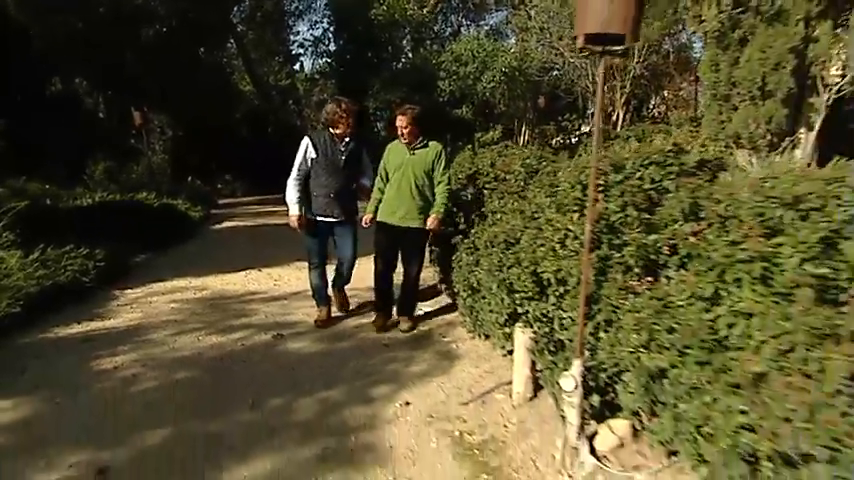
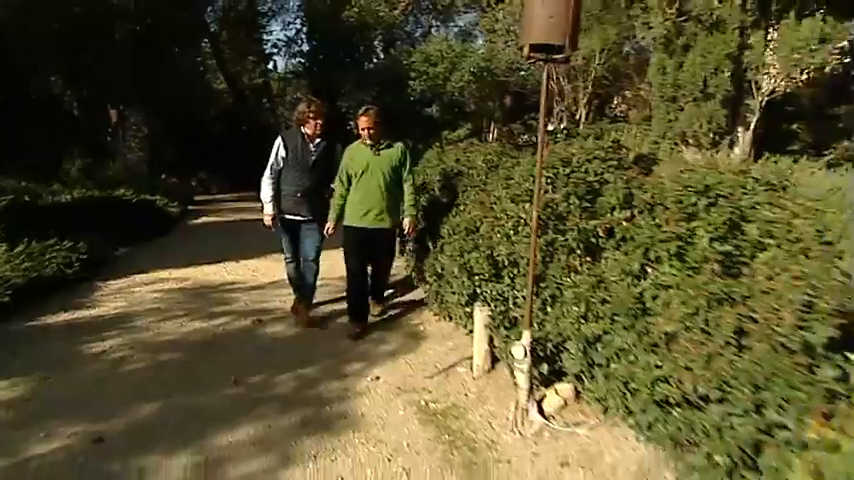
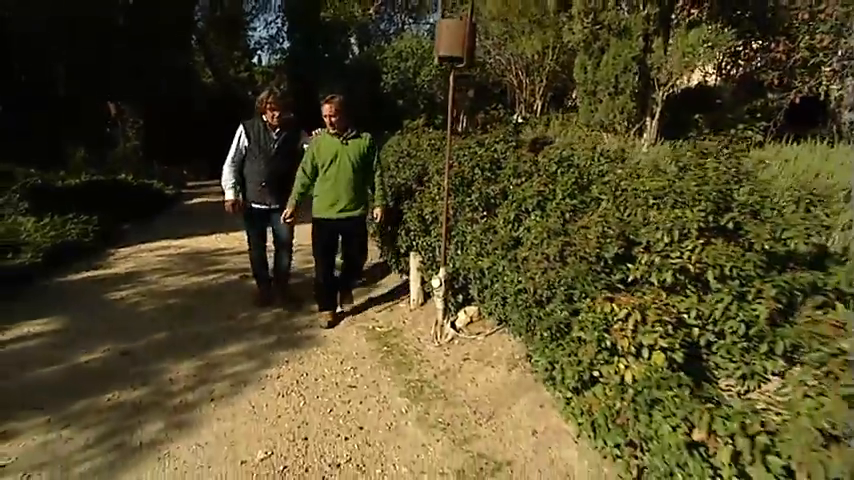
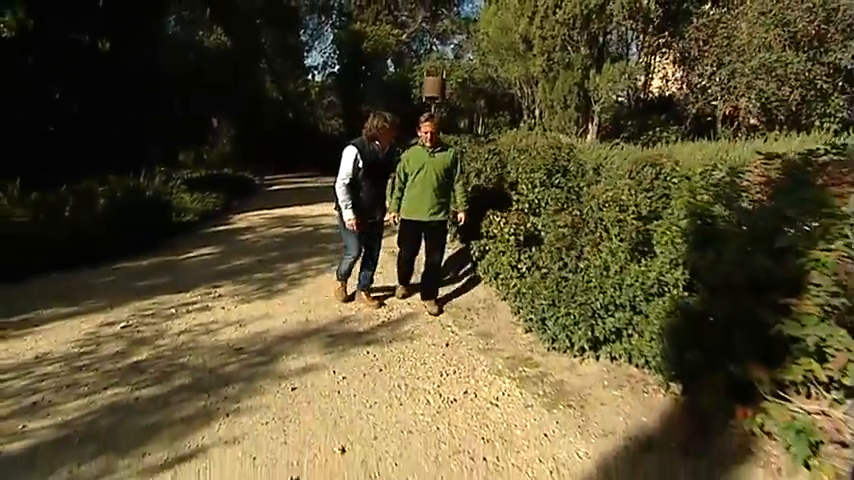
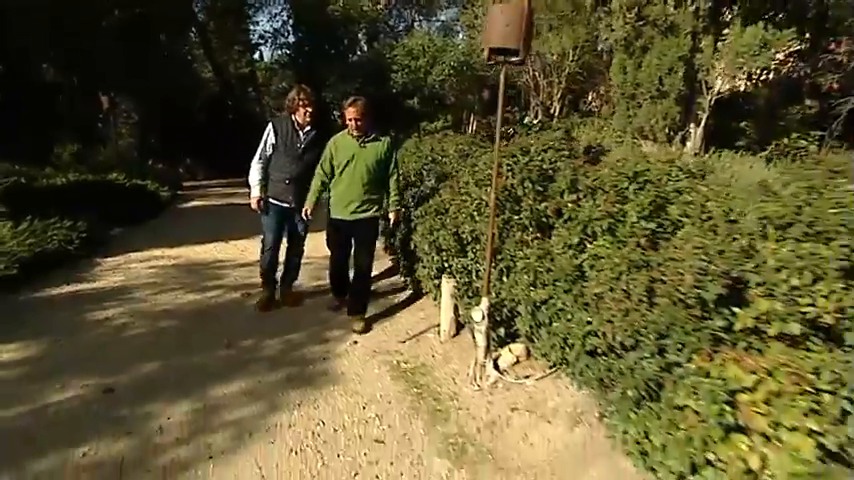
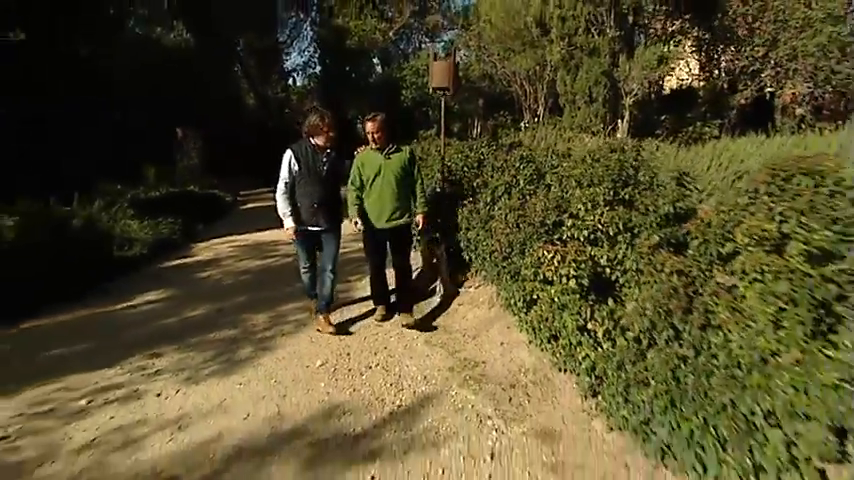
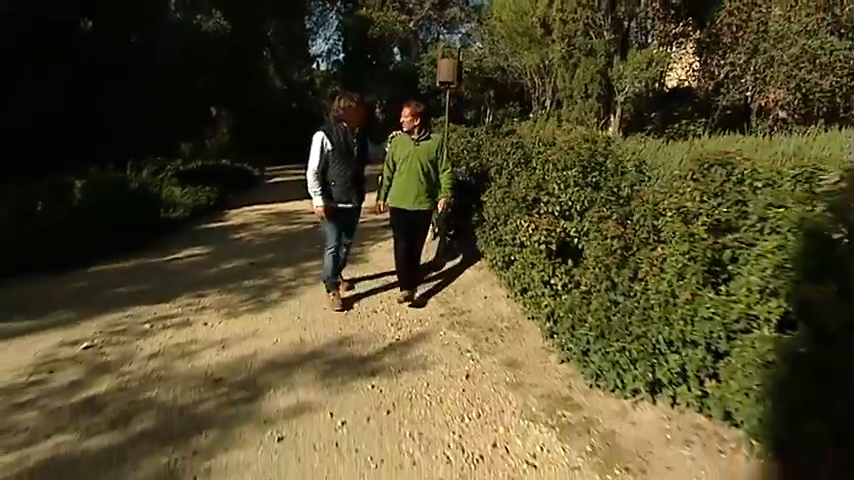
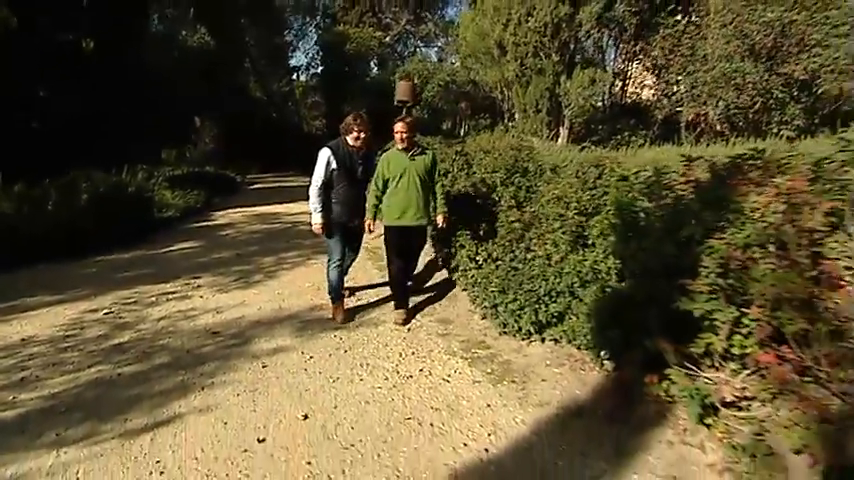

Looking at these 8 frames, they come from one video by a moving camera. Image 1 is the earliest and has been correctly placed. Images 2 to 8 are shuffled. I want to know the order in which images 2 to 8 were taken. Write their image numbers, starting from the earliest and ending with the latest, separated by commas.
2, 5, 3, 6, 7, 4, 8
